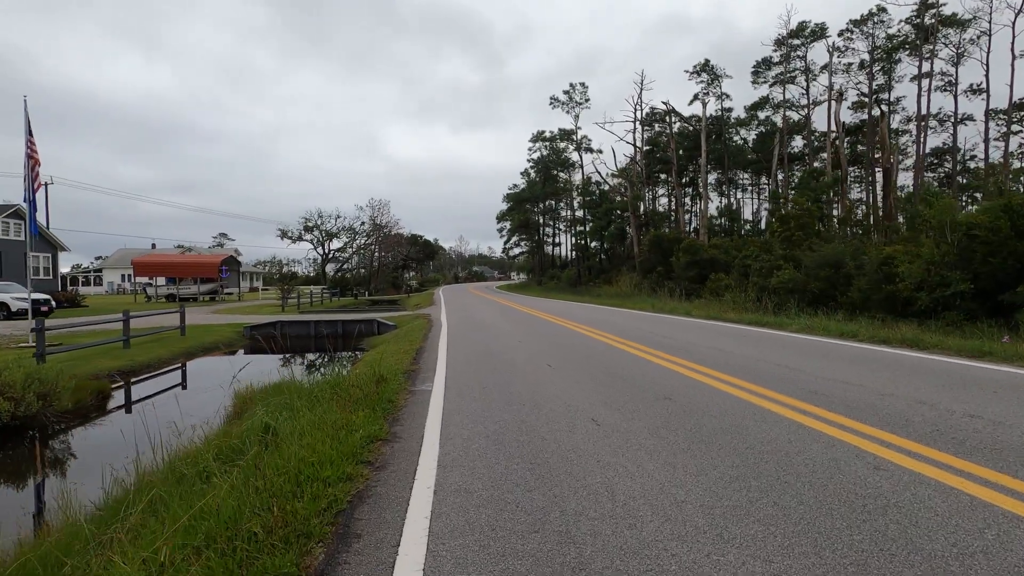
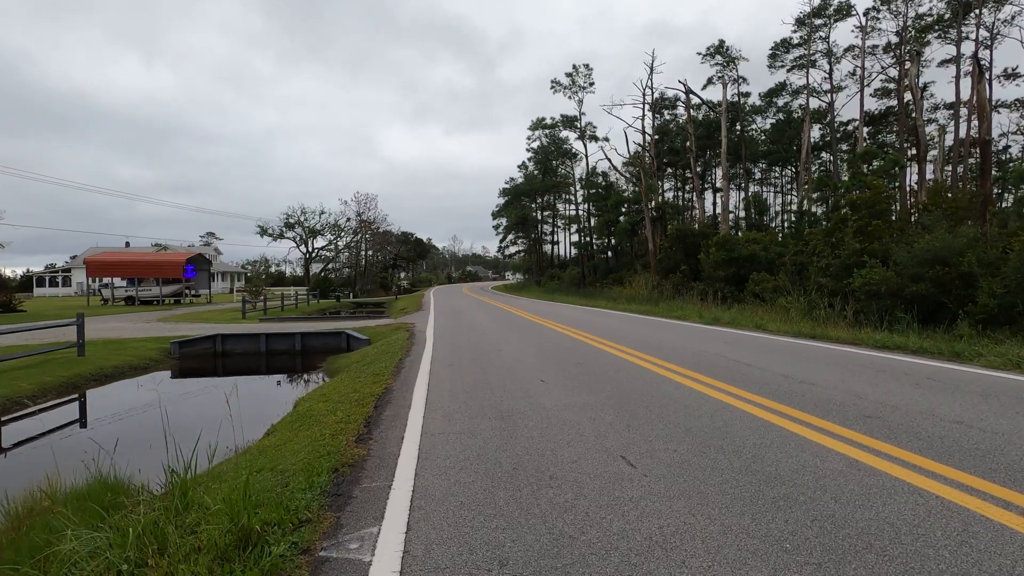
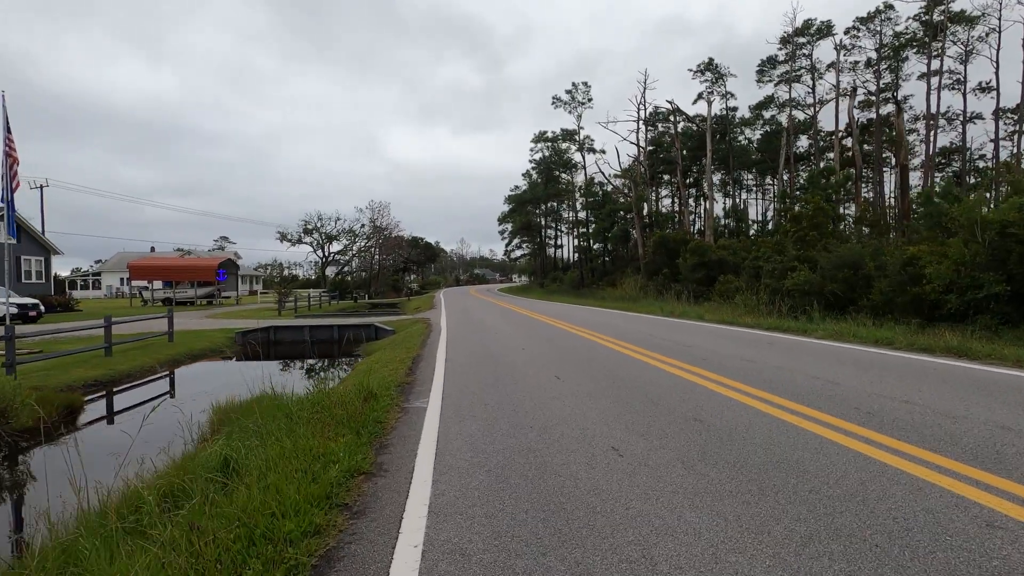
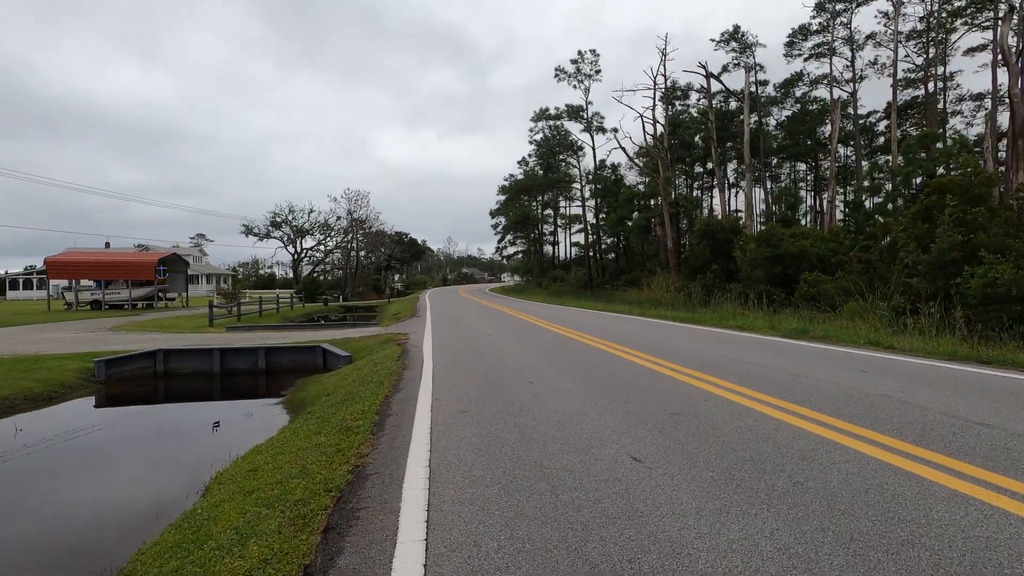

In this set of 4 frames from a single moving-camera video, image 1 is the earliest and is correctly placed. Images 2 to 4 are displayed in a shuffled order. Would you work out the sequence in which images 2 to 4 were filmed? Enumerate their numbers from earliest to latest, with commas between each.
3, 2, 4
